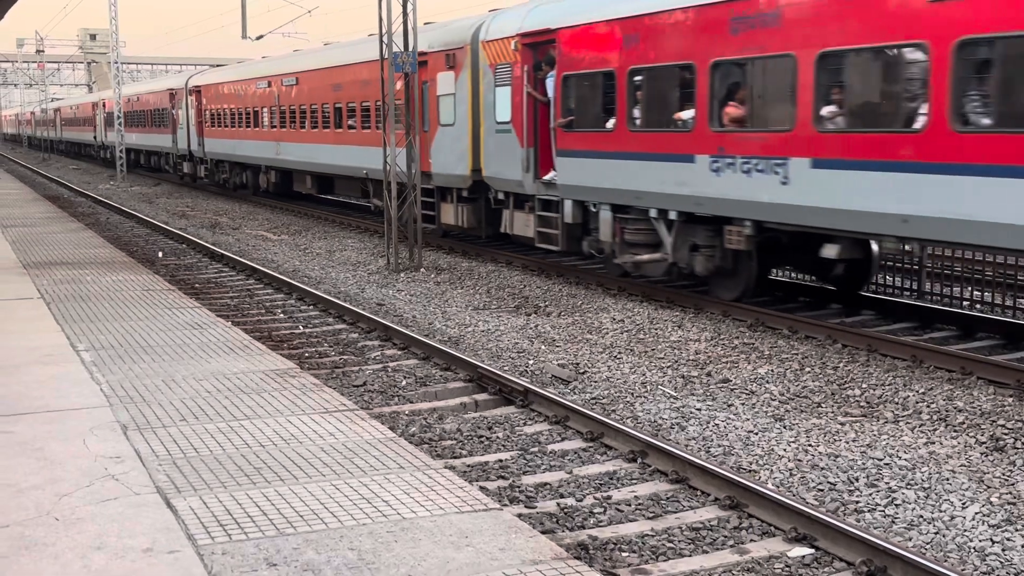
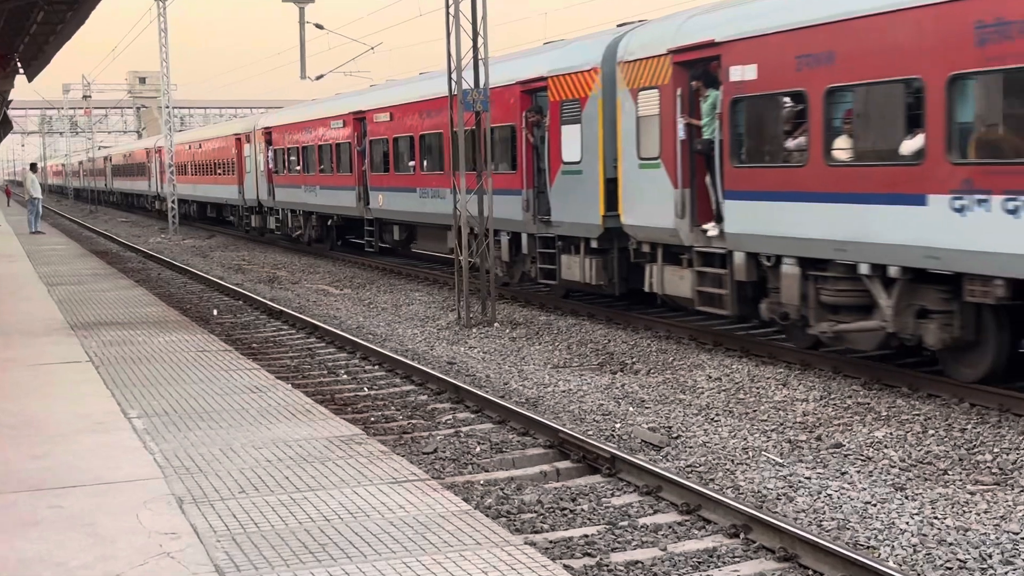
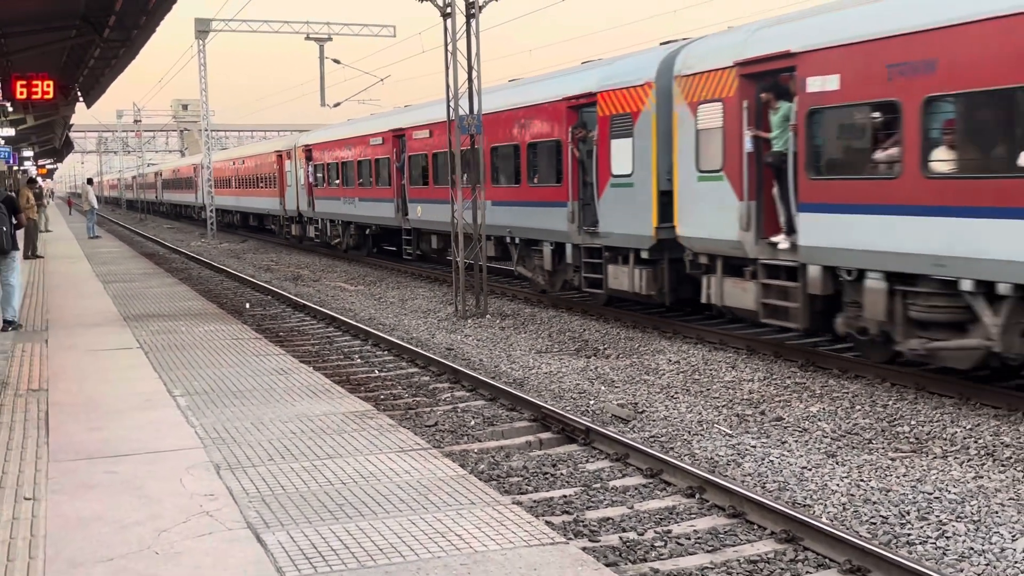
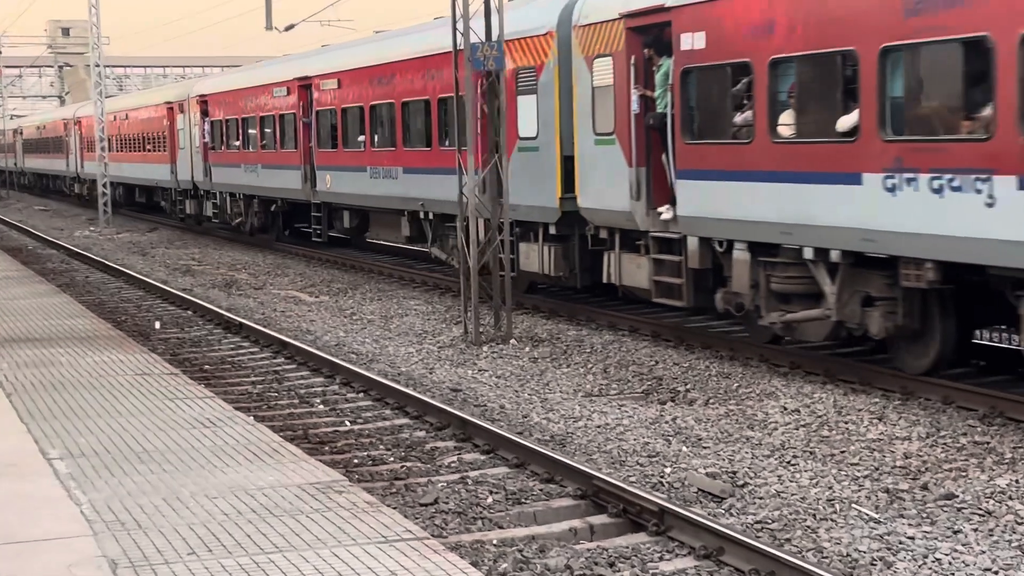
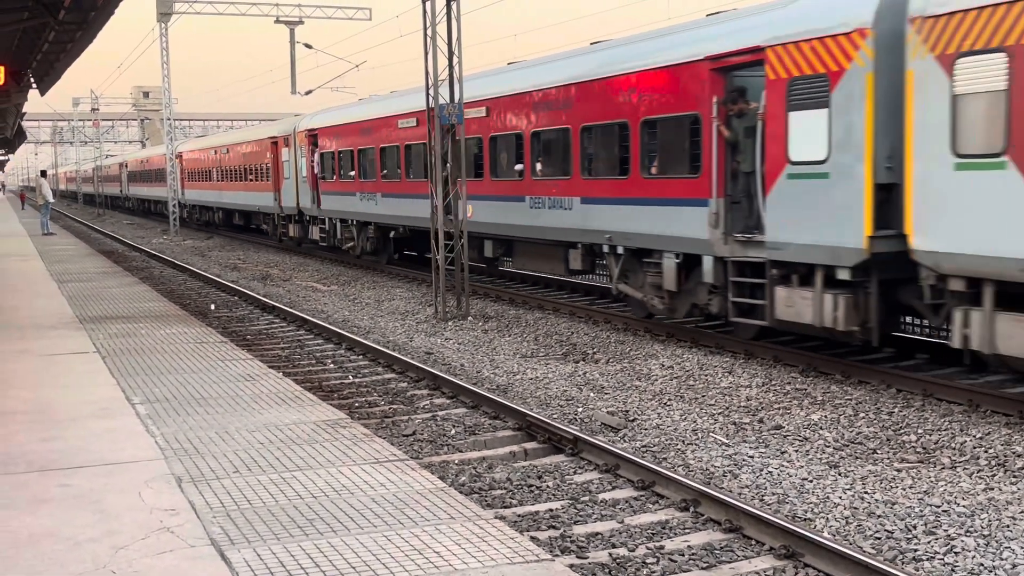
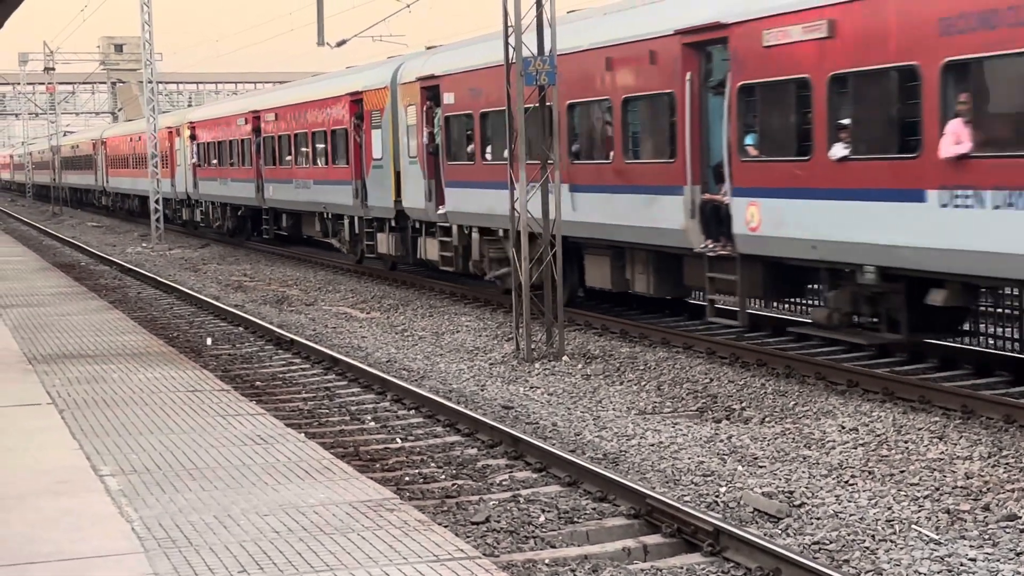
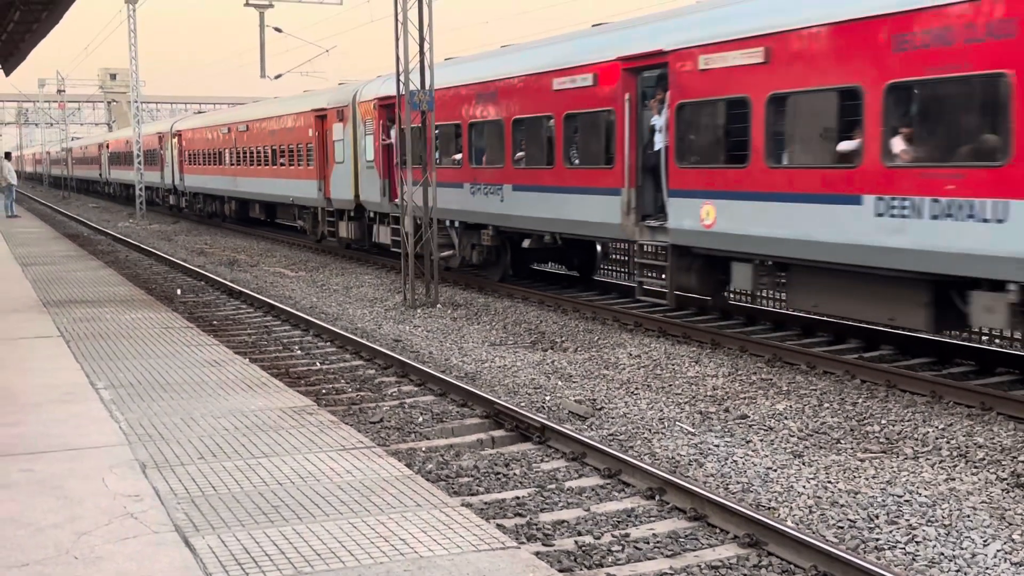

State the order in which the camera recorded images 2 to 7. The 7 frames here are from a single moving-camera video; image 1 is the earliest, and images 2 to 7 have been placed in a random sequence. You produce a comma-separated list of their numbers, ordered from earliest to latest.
7, 5, 3, 2, 4, 6
